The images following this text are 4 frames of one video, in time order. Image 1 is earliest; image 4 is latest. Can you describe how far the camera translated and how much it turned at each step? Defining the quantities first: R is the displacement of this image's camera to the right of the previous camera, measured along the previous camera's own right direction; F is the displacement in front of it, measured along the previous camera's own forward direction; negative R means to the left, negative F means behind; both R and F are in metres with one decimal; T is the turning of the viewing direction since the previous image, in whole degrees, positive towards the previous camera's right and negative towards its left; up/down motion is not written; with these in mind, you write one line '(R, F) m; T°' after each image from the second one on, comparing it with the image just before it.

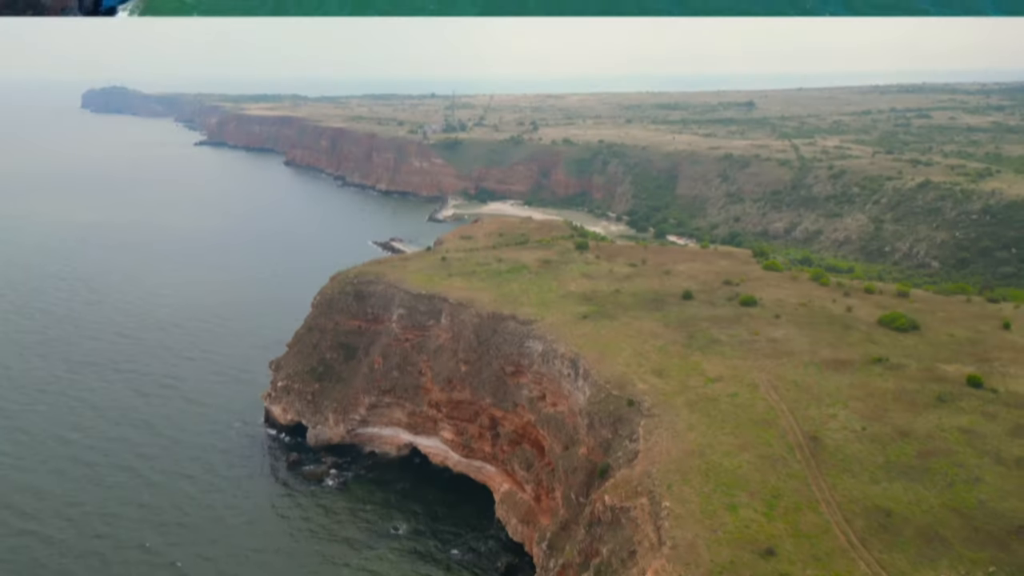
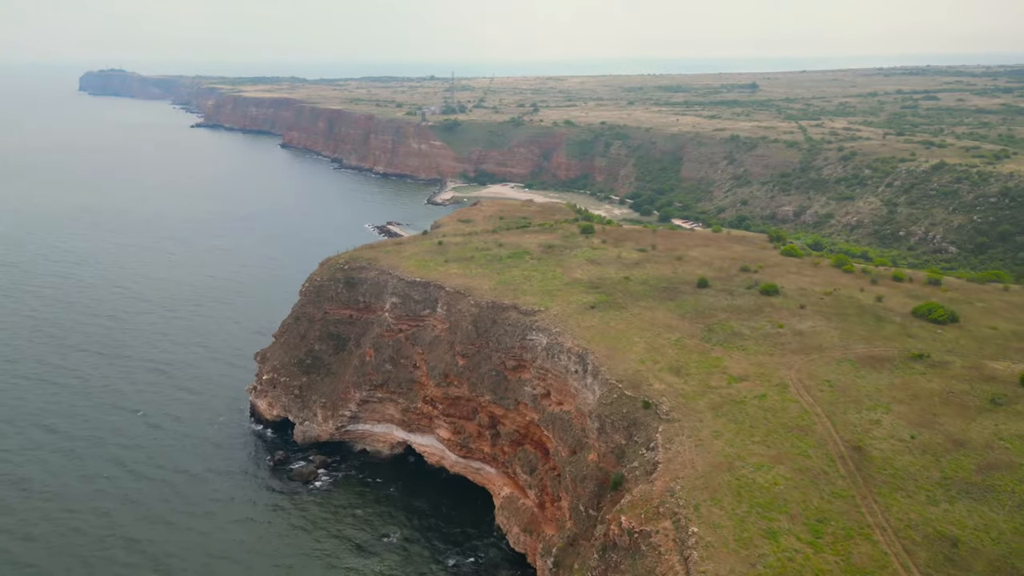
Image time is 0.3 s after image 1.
(-0.1, +5.8) m; 0°
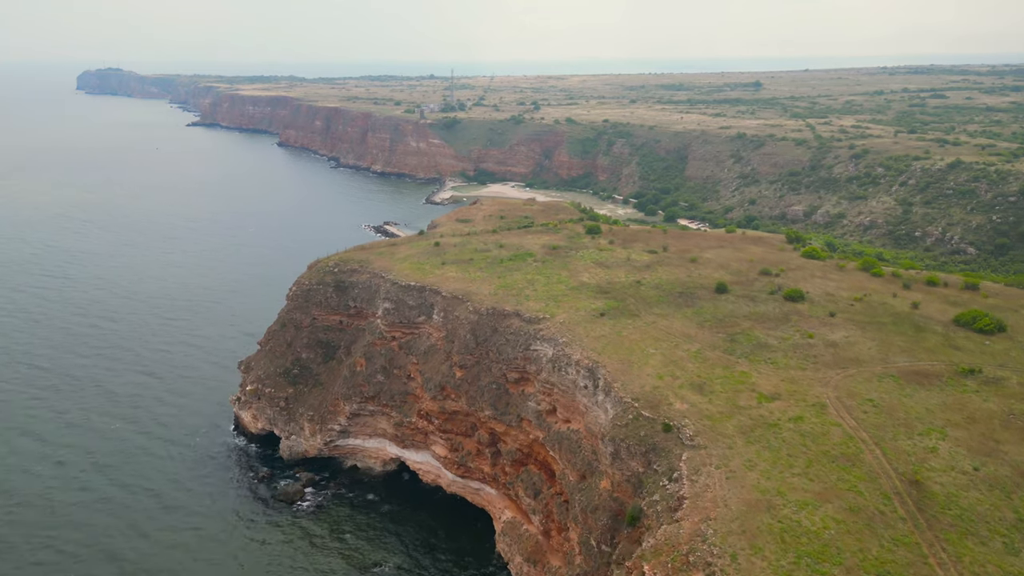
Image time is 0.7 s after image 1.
(-0.1, +5.7) m; 0°
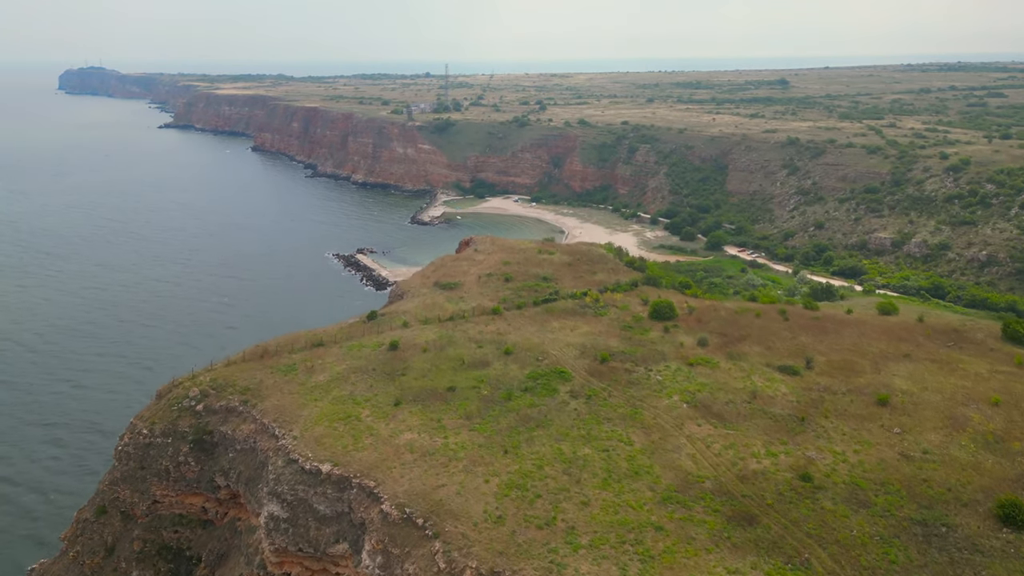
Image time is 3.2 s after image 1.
(-0.6, +37.3) m; 0°
